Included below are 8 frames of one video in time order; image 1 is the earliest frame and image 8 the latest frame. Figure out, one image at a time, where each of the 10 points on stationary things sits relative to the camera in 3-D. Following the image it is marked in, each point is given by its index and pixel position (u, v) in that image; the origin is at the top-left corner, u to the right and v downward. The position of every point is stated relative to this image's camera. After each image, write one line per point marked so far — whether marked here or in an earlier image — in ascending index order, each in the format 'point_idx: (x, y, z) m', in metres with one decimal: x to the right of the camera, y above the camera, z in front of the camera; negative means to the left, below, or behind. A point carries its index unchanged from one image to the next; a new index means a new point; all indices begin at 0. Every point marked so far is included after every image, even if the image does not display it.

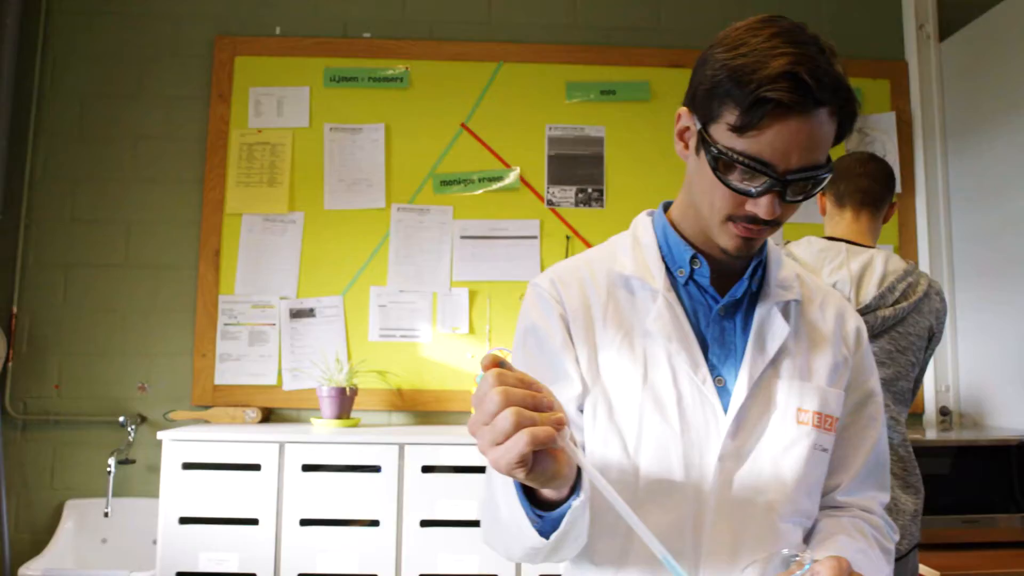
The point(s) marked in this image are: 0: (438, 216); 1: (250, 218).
0: (-0.2, +0.2, +2.3) m
1: (-0.7, +0.2, +2.3) m
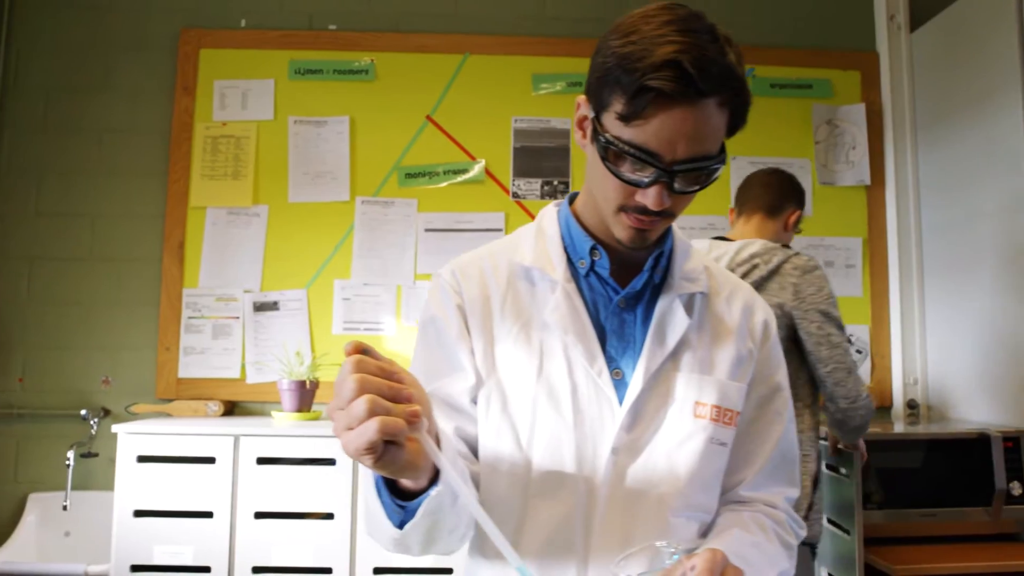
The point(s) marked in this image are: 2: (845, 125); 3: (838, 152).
0: (-0.3, +0.2, +2.3) m
1: (-0.8, +0.2, +2.3) m
2: (+1.0, +0.5, +2.4) m
3: (+0.9, +0.4, +2.4) m
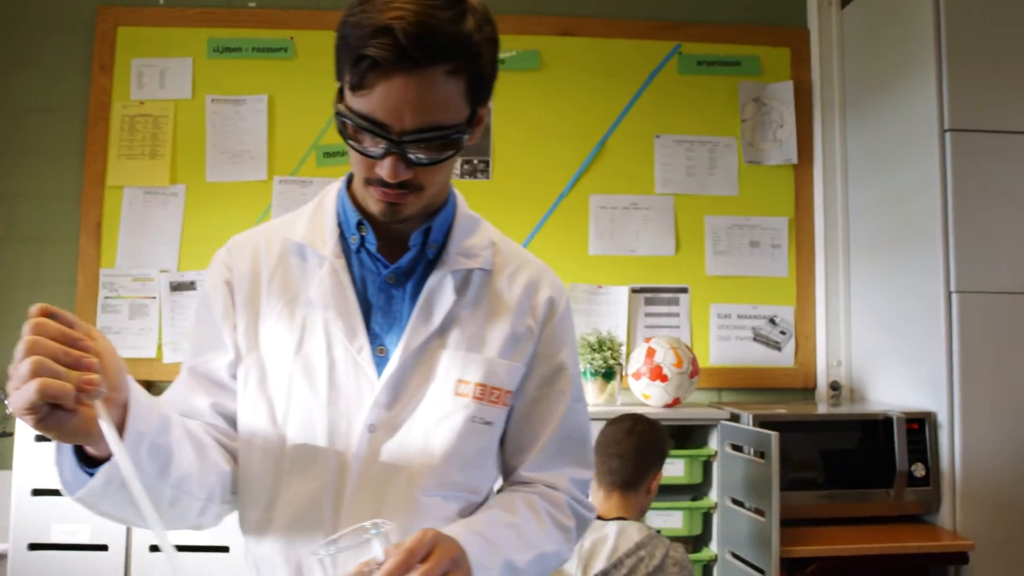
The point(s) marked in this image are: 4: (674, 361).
0: (-0.5, +0.3, +2.3) m
1: (-1.0, +0.3, +2.3) m
2: (+0.7, +0.5, +2.4) m
3: (+0.7, +0.4, +2.4) m
4: (+0.4, -0.2, +2.0) m
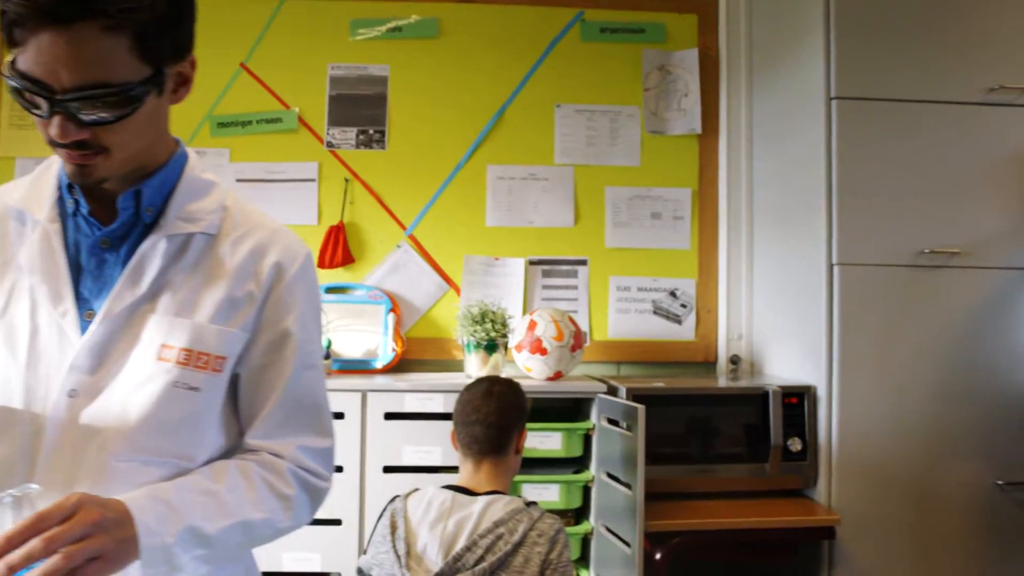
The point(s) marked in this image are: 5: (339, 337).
0: (-0.8, +0.3, +2.3) m
1: (-1.3, +0.3, +2.3) m
2: (+0.5, +0.6, +2.3) m
3: (+0.4, +0.5, +2.3) m
4: (+0.1, -0.1, +2.0) m
5: (-0.4, -0.1, +2.2) m
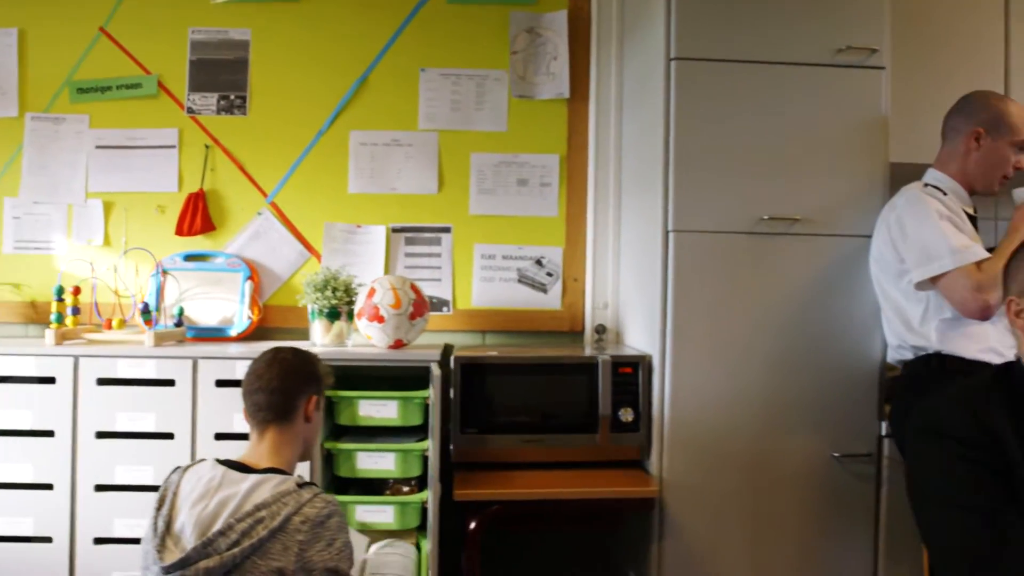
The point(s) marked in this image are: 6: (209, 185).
0: (-1.2, +0.4, +2.2) m
1: (-1.7, +0.4, +2.3) m
2: (+0.1, +0.7, +2.3) m
3: (+0.1, +0.6, +2.3) m
4: (-0.3, 0.0, +2.0) m
5: (-0.8, 0.0, +2.2) m
6: (-0.8, +0.3, +2.2) m
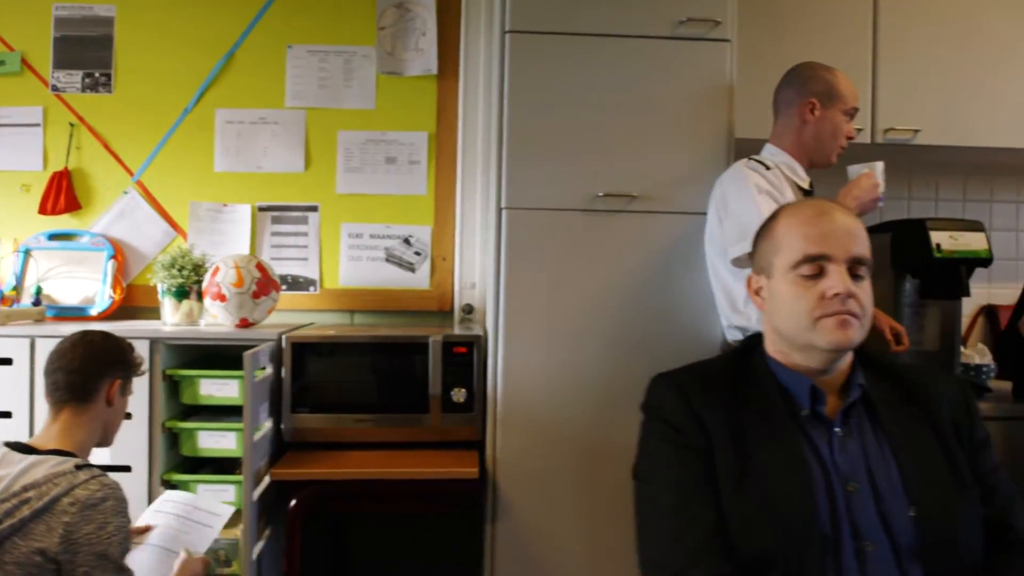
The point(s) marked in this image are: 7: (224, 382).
0: (-1.5, +0.5, +2.2) m
1: (-2.0, +0.5, +2.3) m
2: (-0.3, +0.7, +2.3) m
3: (-0.3, +0.7, +2.2) m
4: (-0.6, 0.0, +1.9) m
5: (-1.2, 0.0, +2.2) m
6: (-1.2, +0.3, +2.2) m
7: (-0.7, -0.2, +1.9) m
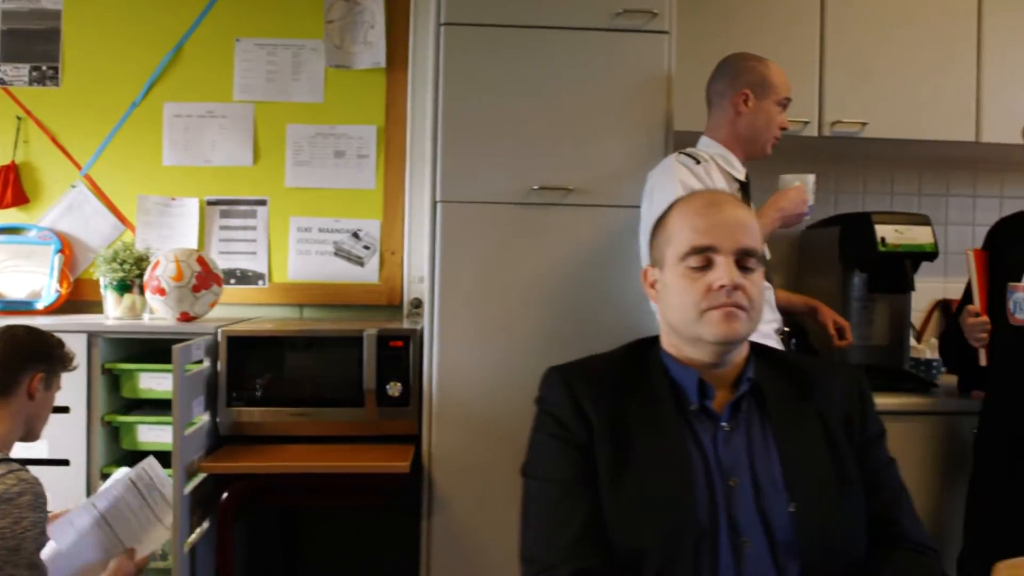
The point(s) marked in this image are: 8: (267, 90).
0: (-1.7, +0.5, +2.2) m
1: (-2.2, +0.5, +2.3) m
2: (-0.4, +0.8, +2.2) m
3: (-0.4, +0.7, +2.2) m
4: (-0.8, 0.0, +1.9) m
5: (-1.3, 0.0, +2.2) m
6: (-1.3, +0.3, +2.2) m
7: (-0.8, -0.2, +1.9) m
8: (-0.6, +0.5, +2.2) m
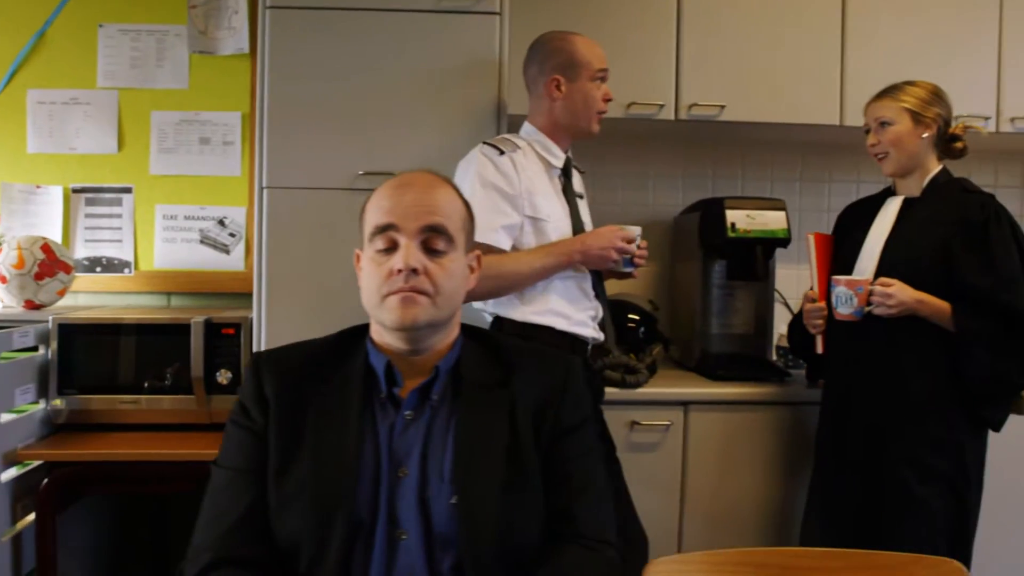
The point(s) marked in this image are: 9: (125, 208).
0: (-2.0, +0.5, +2.2) m
1: (-2.5, +0.5, +2.3) m
2: (-0.7, +0.8, +2.2) m
3: (-0.8, +0.7, +2.2) m
4: (-1.1, +0.1, +1.9) m
5: (-1.7, +0.1, +2.2) m
6: (-1.6, +0.4, +2.2) m
7: (-1.2, -0.2, +1.9) m
8: (-1.0, +0.6, +2.2) m
9: (-1.0, +0.2, +2.2) m
